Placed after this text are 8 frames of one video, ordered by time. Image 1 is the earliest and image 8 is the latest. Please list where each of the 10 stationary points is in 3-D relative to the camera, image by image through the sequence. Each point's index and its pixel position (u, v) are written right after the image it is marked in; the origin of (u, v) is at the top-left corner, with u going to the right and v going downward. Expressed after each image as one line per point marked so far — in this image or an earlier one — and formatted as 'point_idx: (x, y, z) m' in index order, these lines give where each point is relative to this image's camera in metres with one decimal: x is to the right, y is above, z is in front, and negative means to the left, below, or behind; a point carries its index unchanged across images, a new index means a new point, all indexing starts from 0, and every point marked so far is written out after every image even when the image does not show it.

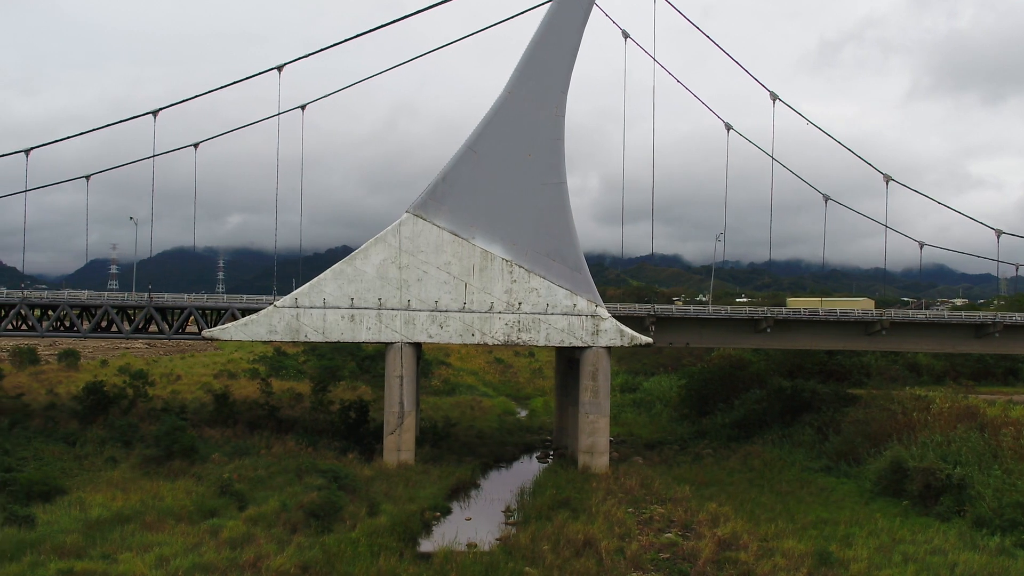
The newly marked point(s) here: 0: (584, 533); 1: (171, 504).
0: (+1.5, -5.1, +18.4) m
1: (-7.5, -4.8, +19.4) m
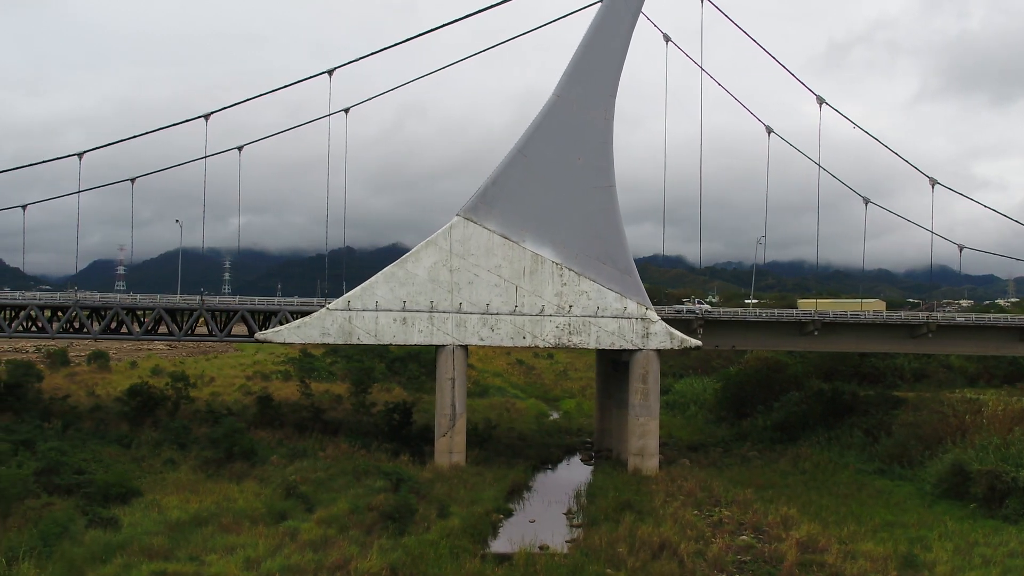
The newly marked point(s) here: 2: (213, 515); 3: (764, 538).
0: (+3.1, -5.2, +18.5) m
1: (-6.0, -4.9, +19.5) m
2: (-6.3, -4.8, +18.6) m
3: (+5.2, -5.1, +17.9) m
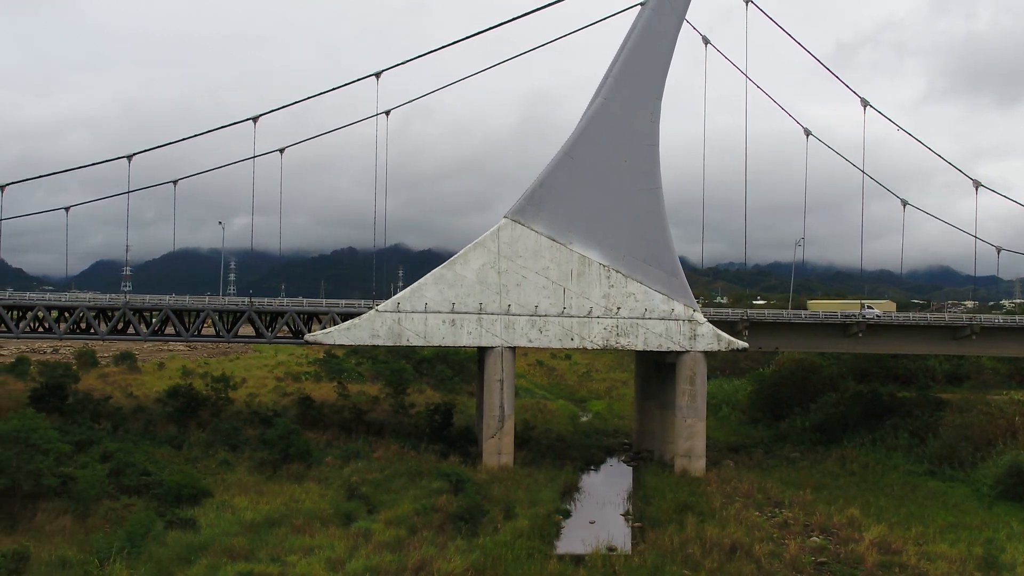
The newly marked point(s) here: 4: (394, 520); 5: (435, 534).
0: (+4.6, -5.3, +18.6) m
1: (-4.5, -4.9, +19.6) m
2: (-4.8, -4.9, +18.7) m
3: (+6.7, -5.2, +17.9) m
4: (-2.6, -5.2, +19.4) m
5: (-1.6, -5.1, +18.0) m
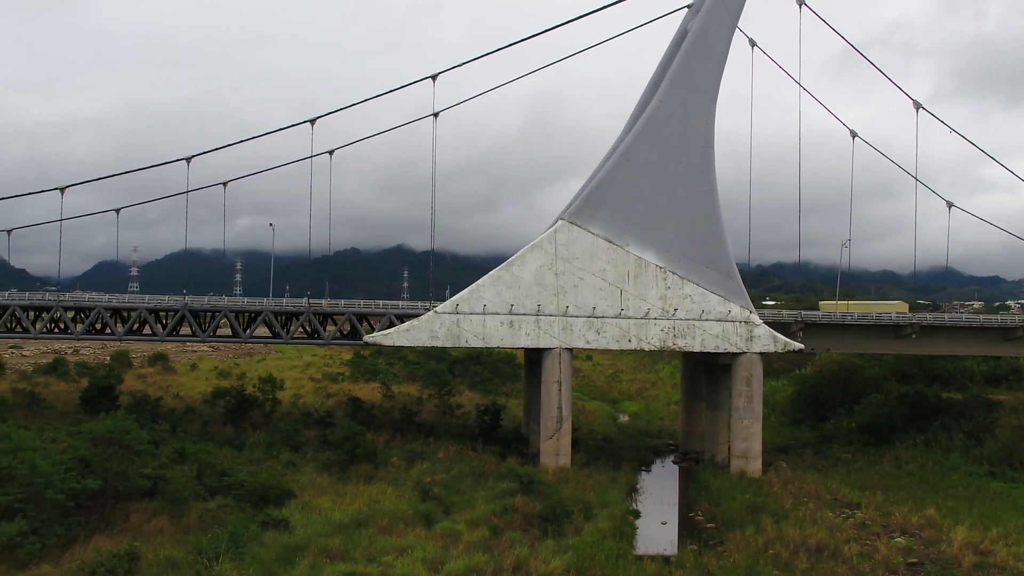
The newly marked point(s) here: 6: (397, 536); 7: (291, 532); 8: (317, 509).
0: (+6.4, -5.3, +18.7) m
1: (-2.7, -5.0, +19.7) m
2: (-3.1, -4.9, +18.8) m
3: (+8.4, -5.2, +18.0) m
4: (-0.8, -5.2, +19.5) m
5: (+0.2, -5.1, +18.1) m
6: (-2.4, -5.1, +17.9) m
7: (-4.3, -4.7, +16.8) m
8: (-4.1, -4.7, +18.6) m
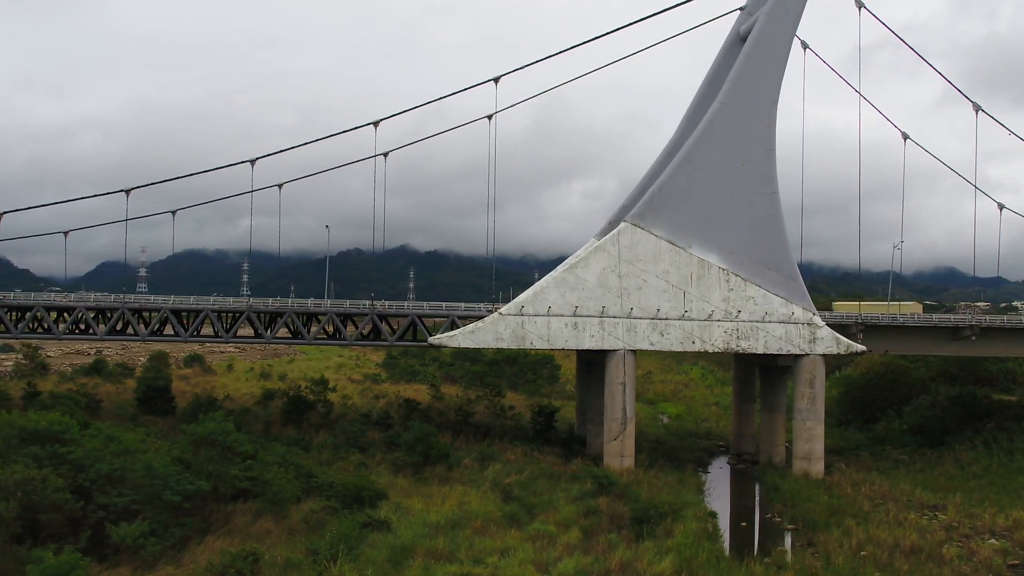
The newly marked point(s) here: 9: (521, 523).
0: (+8.3, -5.4, +18.8) m
1: (-0.7, -5.0, +19.8) m
2: (-1.1, -5.0, +18.9) m
3: (+10.4, -5.3, +18.1) m
4: (+1.1, -5.3, +19.6) m
5: (+2.1, -5.2, +18.2) m
6: (-0.4, -5.1, +17.9) m
7: (-2.3, -4.8, +16.9) m
8: (-2.2, -4.8, +18.6) m
9: (+0.2, -5.2, +19.4) m
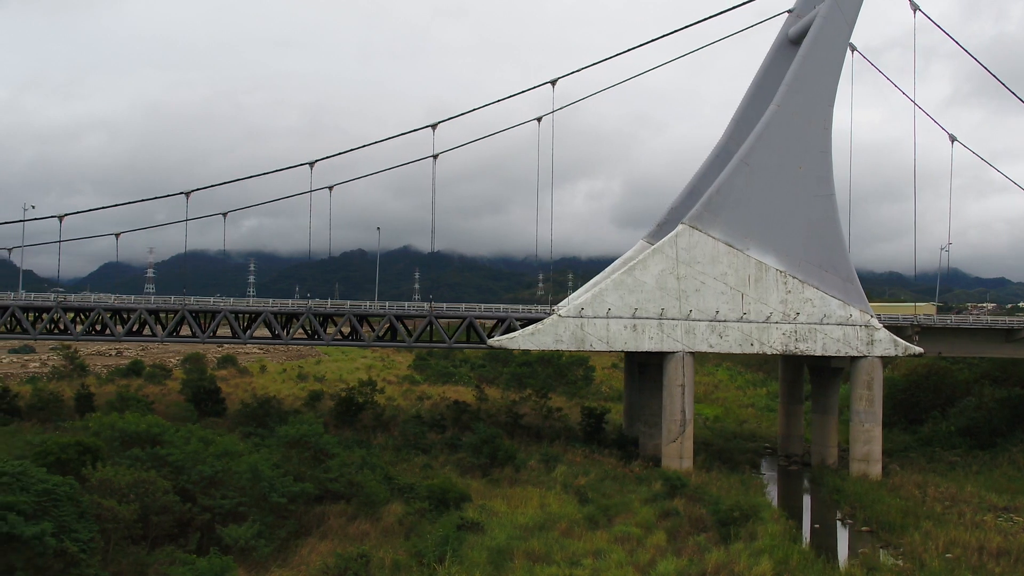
0: (+10.2, -5.4, +18.8) m
1: (+1.1, -5.1, +19.9) m
2: (+0.7, -5.0, +18.9) m
3: (+12.2, -5.3, +18.2) m
4: (+3.0, -5.3, +19.7) m
5: (+4.0, -5.3, +18.3) m
6: (+1.4, -5.2, +18.0) m
7: (-0.5, -4.8, +17.0) m
8: (-0.3, -4.8, +18.7) m
9: (+2.0, -5.3, +19.5) m
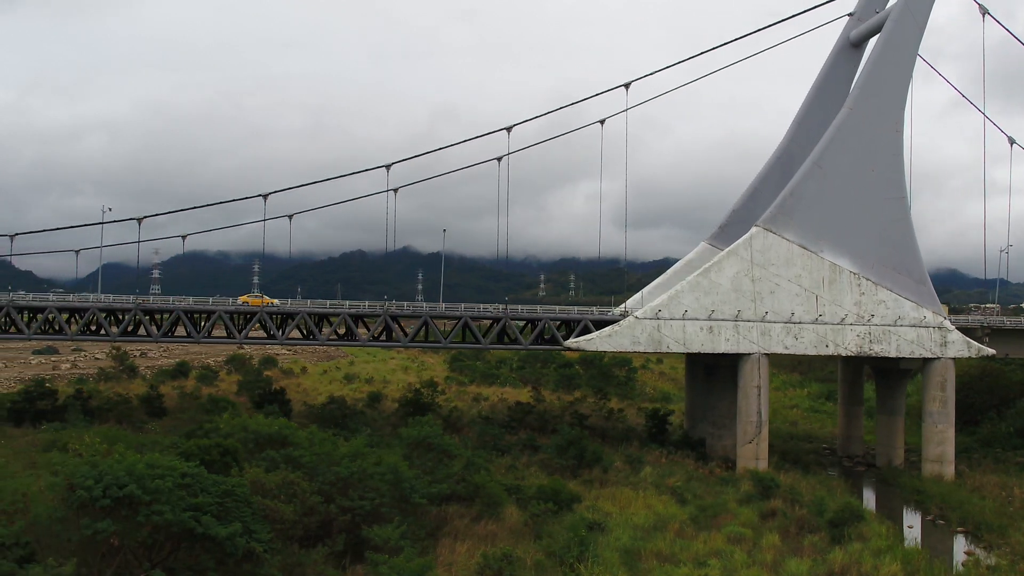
0: (+12.6, -5.5, +19.0) m
1: (+3.5, -5.1, +20.0) m
2: (+3.2, -5.1, +19.1) m
3: (+14.7, -5.4, +18.3) m
4: (+5.4, -5.4, +19.8) m
5: (+6.4, -5.3, +18.4) m
6: (+3.9, -5.2, +18.2) m
7: (+1.9, -4.9, +17.1) m
8: (+2.1, -4.9, +18.9) m
9: (+4.4, -5.4, +19.6) m
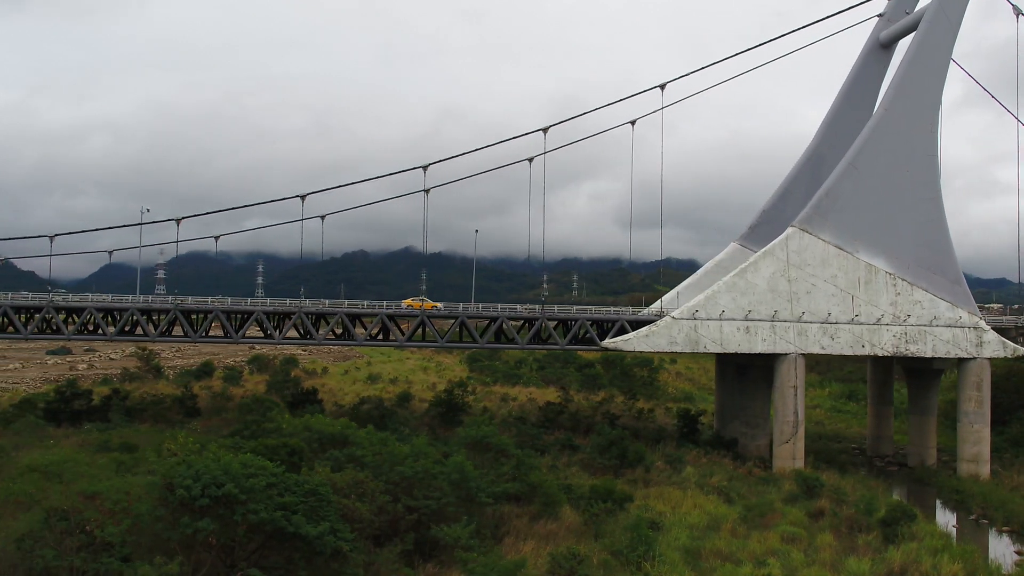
0: (+13.7, -5.5, +19.1) m
1: (+4.7, -5.2, +20.1) m
2: (+4.3, -5.1, +19.2) m
3: (+15.8, -5.4, +18.4) m
4: (+6.6, -5.4, +19.9) m
5: (+7.5, -5.3, +18.5) m
6: (+5.0, -5.2, +18.2) m
7: (+3.1, -4.9, +17.2) m
8: (+3.2, -4.9, +18.9) m
9: (+5.6, -5.4, +19.7) m
